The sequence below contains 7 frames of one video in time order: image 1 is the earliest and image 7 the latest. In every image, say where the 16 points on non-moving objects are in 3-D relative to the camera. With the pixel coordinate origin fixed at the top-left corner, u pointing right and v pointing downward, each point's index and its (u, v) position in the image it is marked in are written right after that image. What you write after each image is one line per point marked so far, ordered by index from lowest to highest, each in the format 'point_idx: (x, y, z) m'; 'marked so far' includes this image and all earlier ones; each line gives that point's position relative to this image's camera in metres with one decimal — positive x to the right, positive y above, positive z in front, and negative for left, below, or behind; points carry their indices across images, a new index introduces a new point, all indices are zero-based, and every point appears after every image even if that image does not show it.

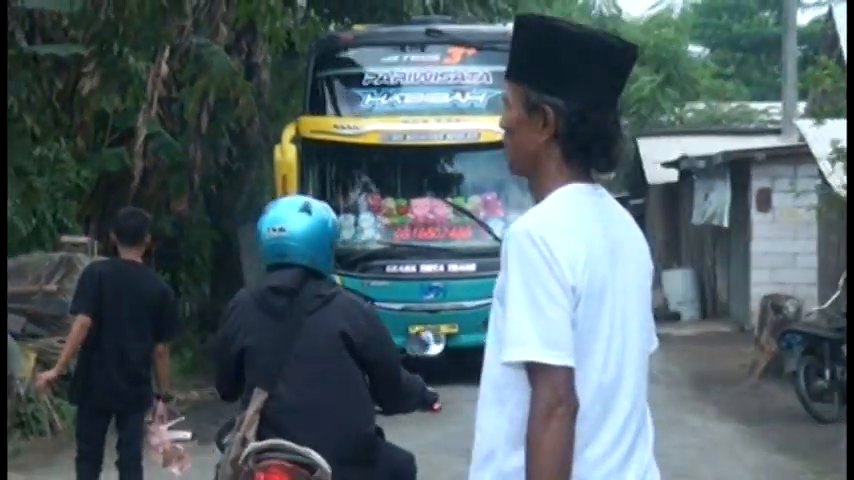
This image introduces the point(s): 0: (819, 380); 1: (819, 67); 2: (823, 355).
0: (+3.0, -1.1, +11.0) m
1: (+2.9, +1.3, +10.4) m
2: (+3.0, -0.9, +11.0) m
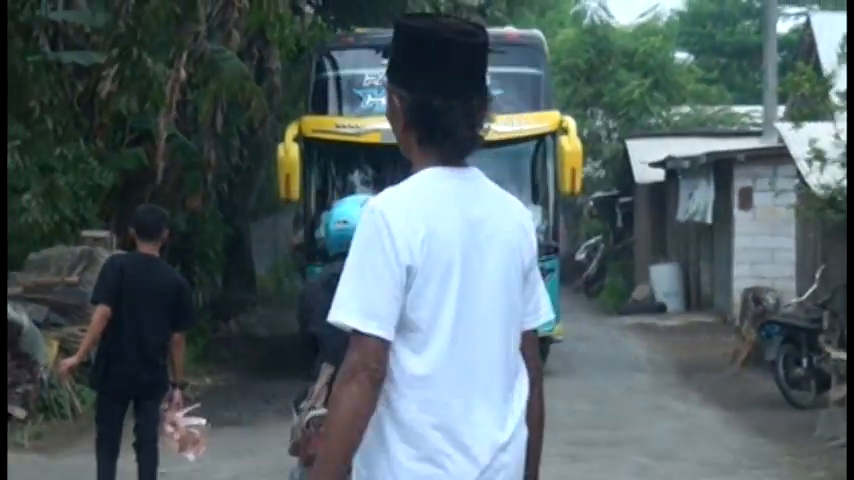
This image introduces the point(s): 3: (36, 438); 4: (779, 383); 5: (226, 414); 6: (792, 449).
0: (+3.0, -1.0, +11.6) m
1: (+2.9, +1.3, +11.0) m
2: (+3.0, -0.8, +11.6) m
3: (-3.1, -1.5, +11.0) m
4: (+2.9, -1.2, +11.6) m
5: (-1.6, -1.4, +11.3) m
6: (+2.7, -1.7, +10.4) m
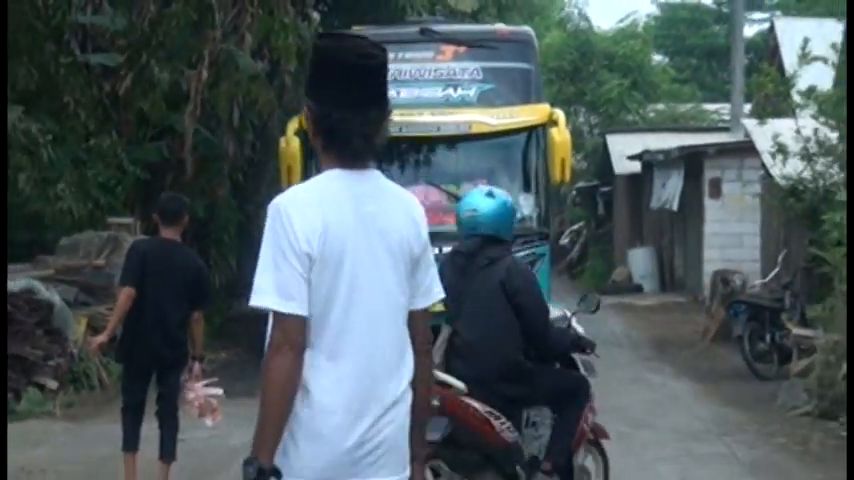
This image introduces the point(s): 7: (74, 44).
0: (+3.0, -0.9, +12.6) m
1: (+2.9, +1.4, +12.0) m
2: (+3.0, -0.7, +12.6) m
3: (-3.1, -1.4, +12.0) m
4: (+2.8, -1.1, +12.7) m
5: (-1.6, -1.3, +12.4) m
6: (+2.7, -1.6, +11.4) m
7: (-3.1, +1.7, +12.6) m
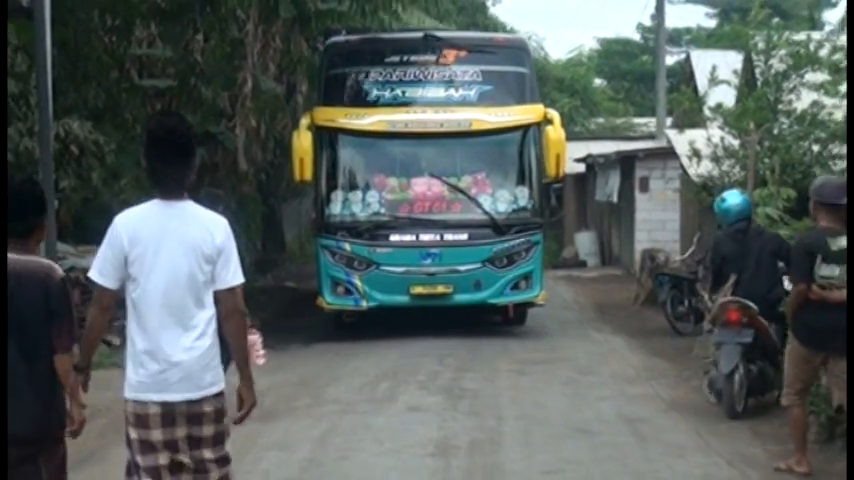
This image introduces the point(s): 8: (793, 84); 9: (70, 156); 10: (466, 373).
0: (+2.8, -0.7, +15.8) m
1: (+2.7, +1.6, +15.1) m
2: (+2.9, -0.5, +15.8) m
3: (-3.2, -1.3, +15.2) m
4: (+2.7, -0.9, +15.9) m
5: (-1.8, -1.1, +15.6) m
6: (+2.6, -1.5, +14.6) m
7: (-3.3, +1.9, +15.7) m
8: (+4.4, +1.8, +17.3) m
9: (-3.8, +0.9, +15.1) m
10: (+0.4, -1.4, +15.2) m
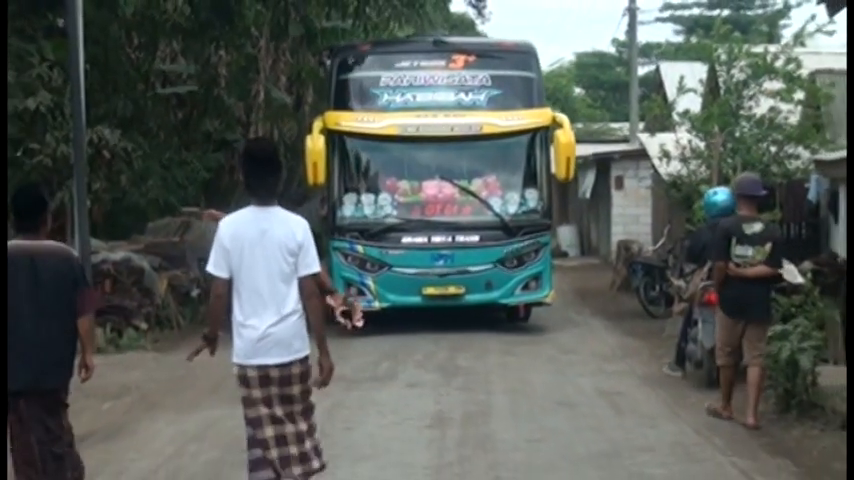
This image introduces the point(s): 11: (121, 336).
0: (+2.8, -0.6, +17.5) m
1: (+2.7, +1.7, +16.7) m
2: (+2.8, -0.4, +17.5) m
3: (-3.2, -1.2, +16.9) m
4: (+2.7, -0.8, +17.6) m
5: (-1.8, -1.1, +17.3) m
6: (+2.5, -1.4, +16.4) m
7: (-3.3, +1.9, +17.3) m
8: (+4.3, +1.9, +19.0) m
9: (-3.9, +0.9, +16.7) m
10: (+0.4, -1.4, +17.0) m
11: (-3.7, -1.1, +16.9) m
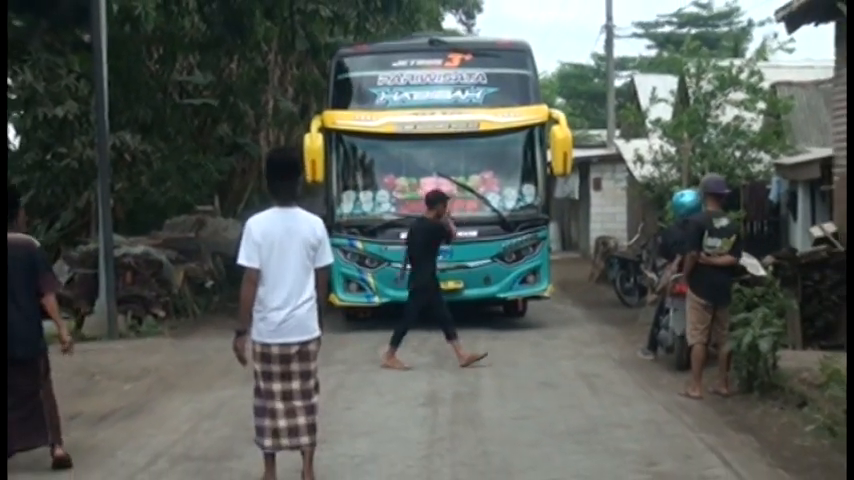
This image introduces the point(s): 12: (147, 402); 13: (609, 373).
0: (+2.7, -0.6, +19.2) m
1: (+2.6, +1.7, +18.3) m
2: (+2.8, -0.4, +19.1) m
3: (-3.3, -1.2, +18.5) m
4: (+2.6, -0.7, +19.2) m
5: (-1.9, -1.0, +18.9) m
6: (+2.5, -1.4, +18.0) m
7: (-3.4, +2.0, +18.8) m
8: (+4.3, +2.0, +20.6) m
9: (-3.9, +1.0, +18.3) m
10: (+0.3, -1.3, +18.6) m
11: (-3.8, -1.1, +18.5) m
12: (-3.0, -1.7, +14.8) m
13: (+2.1, -1.6, +16.6) m
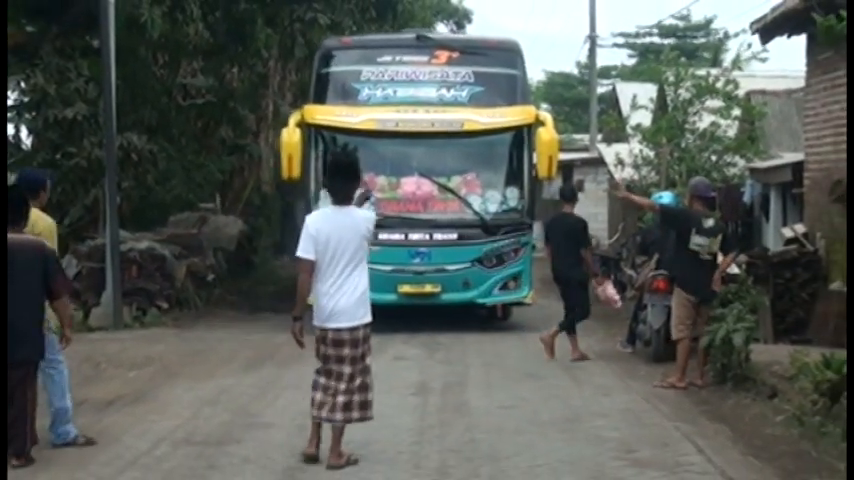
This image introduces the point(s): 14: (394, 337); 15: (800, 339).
0: (+2.6, -0.5, +20.2) m
1: (+2.5, +1.7, +19.3) m
2: (+2.6, -0.4, +20.1) m
3: (-3.4, -1.1, +19.5) m
4: (+2.5, -0.7, +20.2) m
5: (-2.0, -0.9, +19.9) m
6: (+2.3, -1.3, +19.0) m
7: (-3.5, +2.1, +19.8) m
8: (+4.1, +2.1, +21.5) m
9: (-4.0, +1.0, +19.2) m
10: (+0.2, -1.3, +19.6) m
11: (-3.9, -1.0, +19.5) m
12: (-3.1, -1.7, +15.8) m
13: (+2.0, -1.6, +17.6) m
14: (-0.5, -1.3, +19.4) m
15: (+4.3, -1.2, +16.5) m
